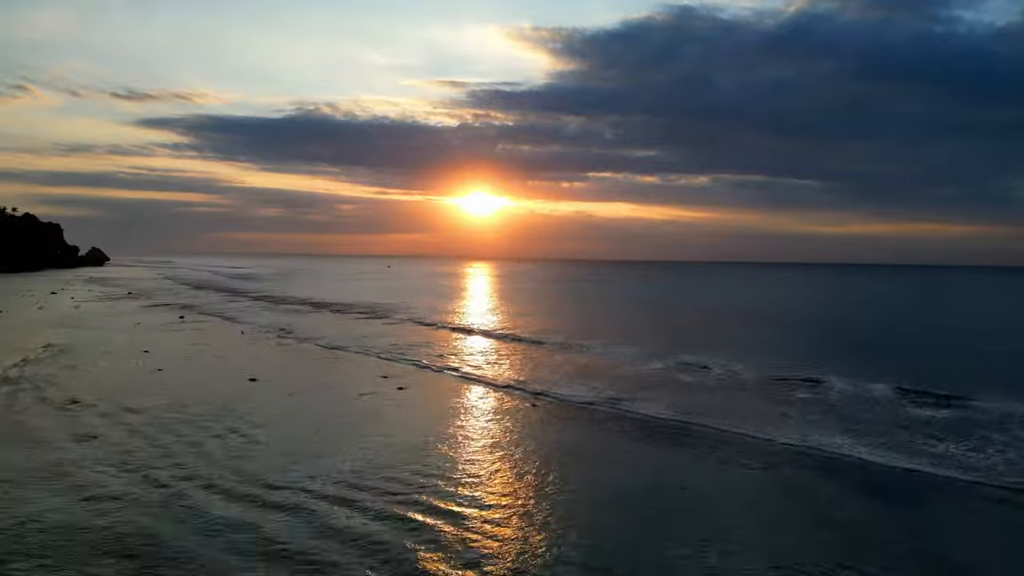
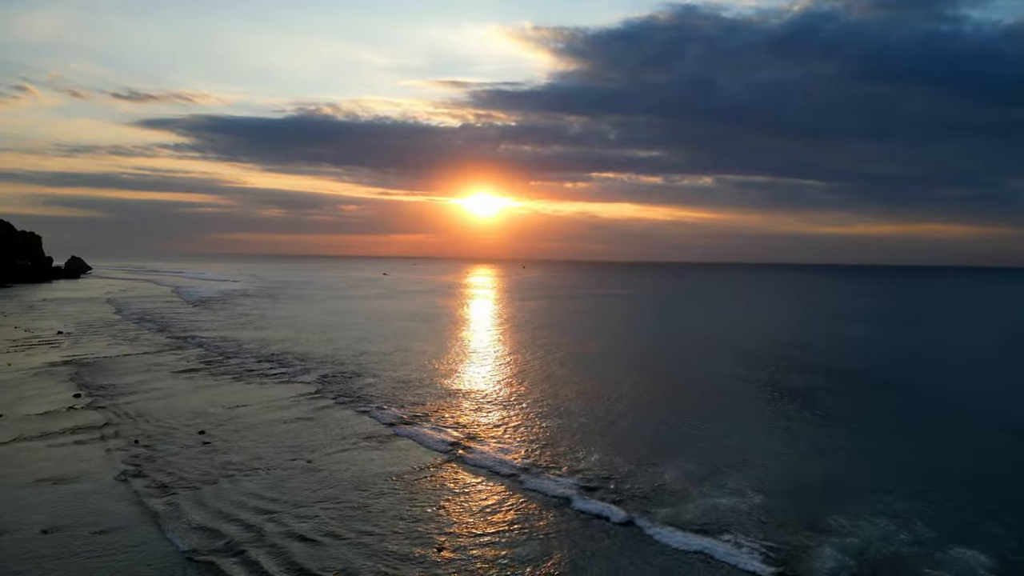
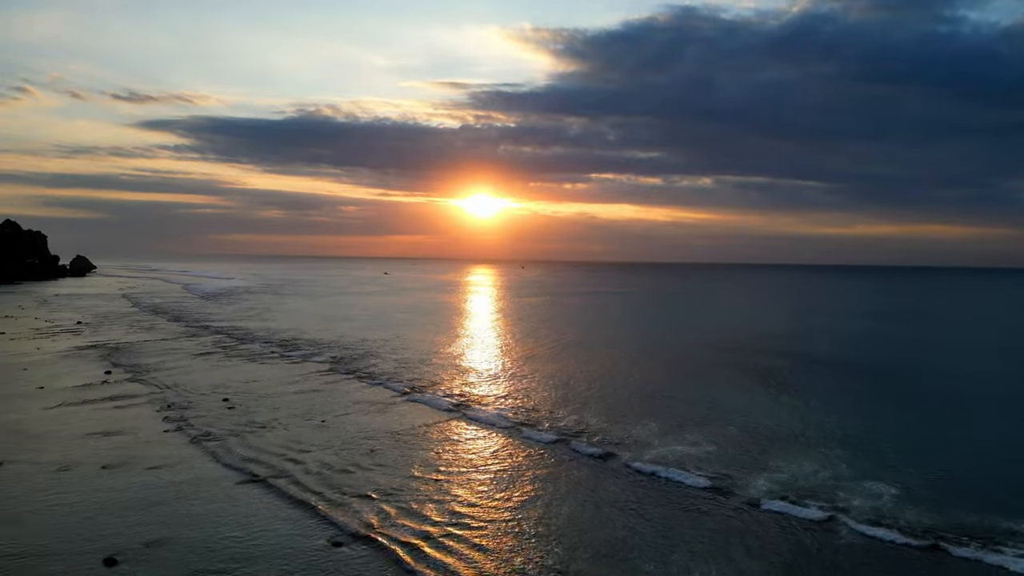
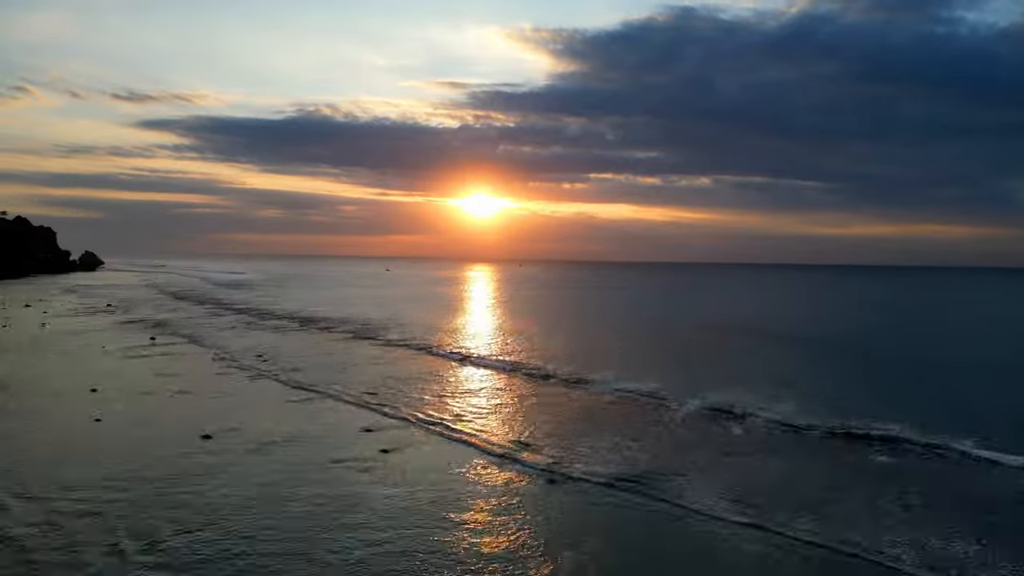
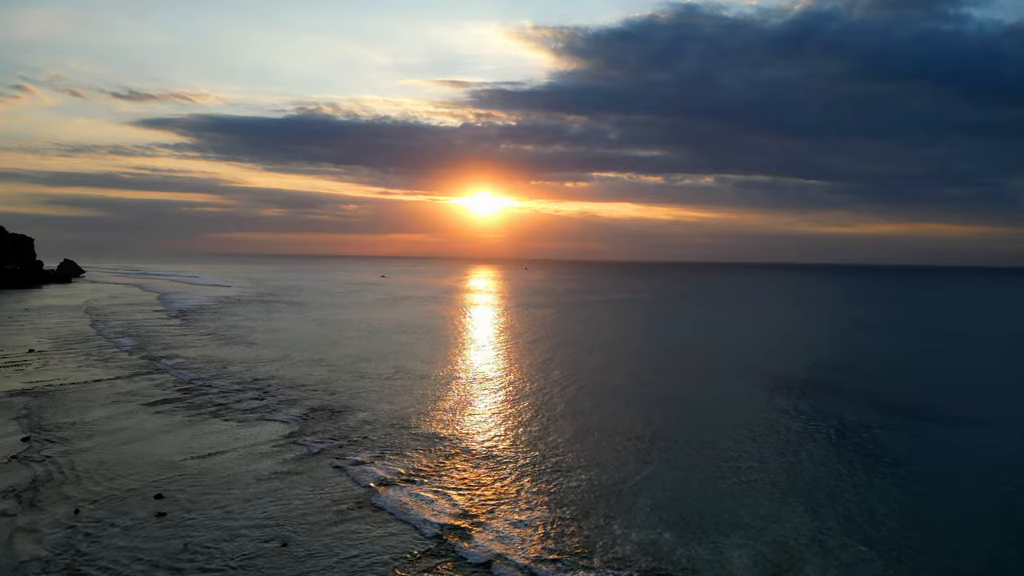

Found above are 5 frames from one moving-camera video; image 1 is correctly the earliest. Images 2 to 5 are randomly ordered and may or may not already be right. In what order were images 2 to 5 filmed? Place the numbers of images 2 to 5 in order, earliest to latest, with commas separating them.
4, 3, 2, 5
